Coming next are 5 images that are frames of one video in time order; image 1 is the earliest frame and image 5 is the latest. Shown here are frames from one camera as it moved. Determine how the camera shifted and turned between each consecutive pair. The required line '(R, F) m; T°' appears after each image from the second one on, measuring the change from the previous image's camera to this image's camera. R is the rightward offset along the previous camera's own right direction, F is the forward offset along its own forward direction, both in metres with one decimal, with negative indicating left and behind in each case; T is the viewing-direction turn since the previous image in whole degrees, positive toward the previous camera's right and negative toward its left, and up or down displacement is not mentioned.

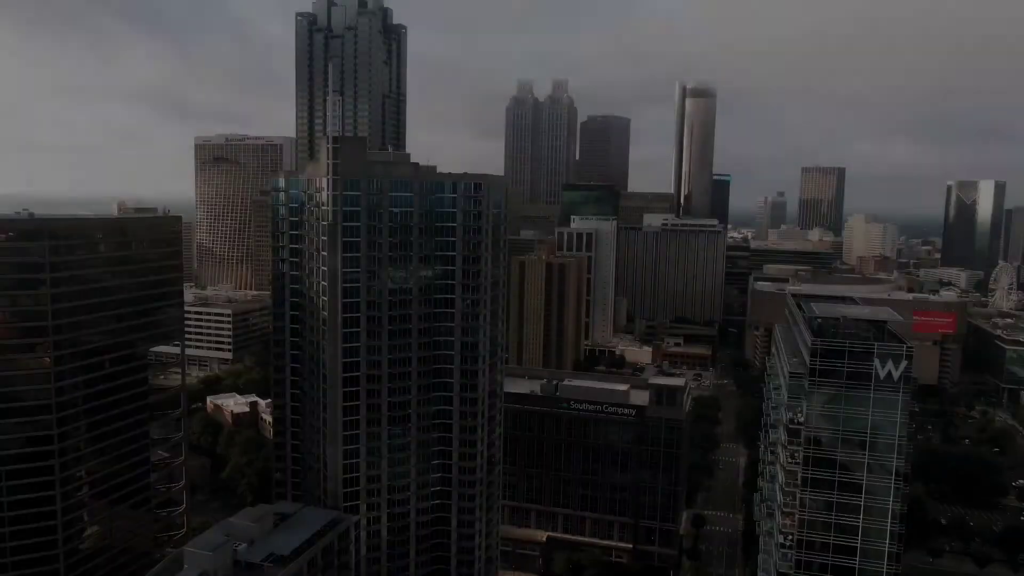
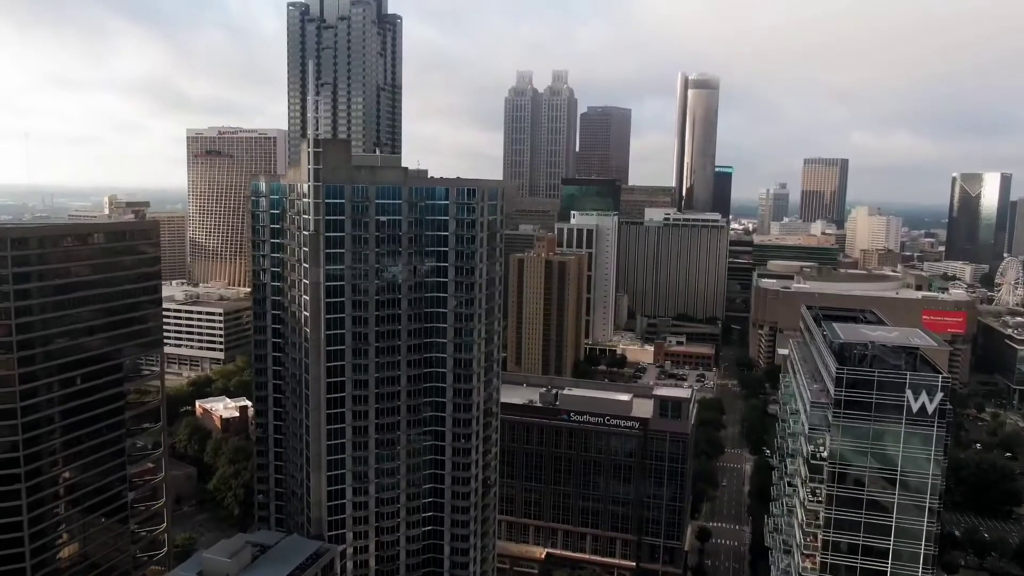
(+0.3, +4.3) m; 0°
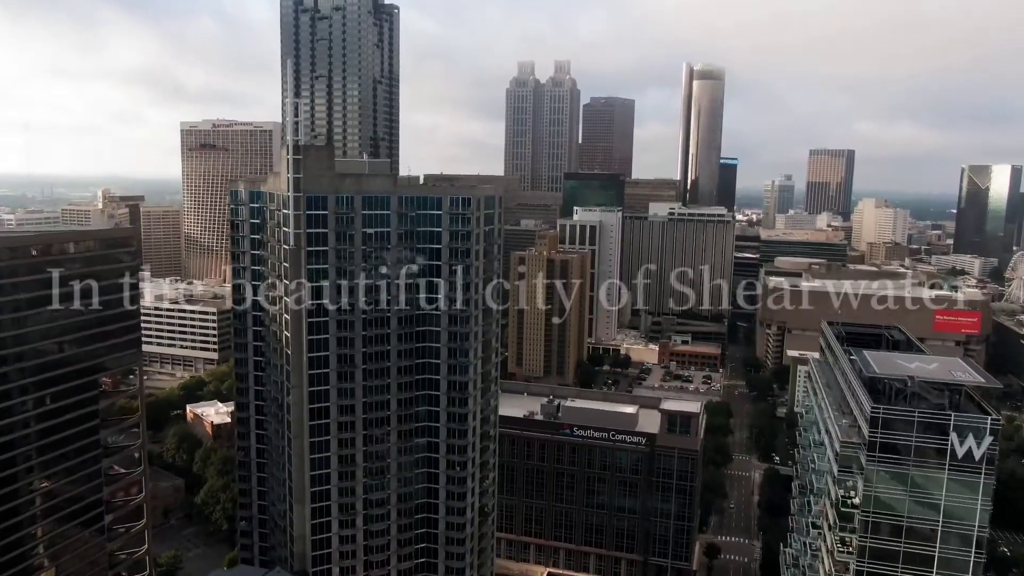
(+0.3, +4.4) m; 0°
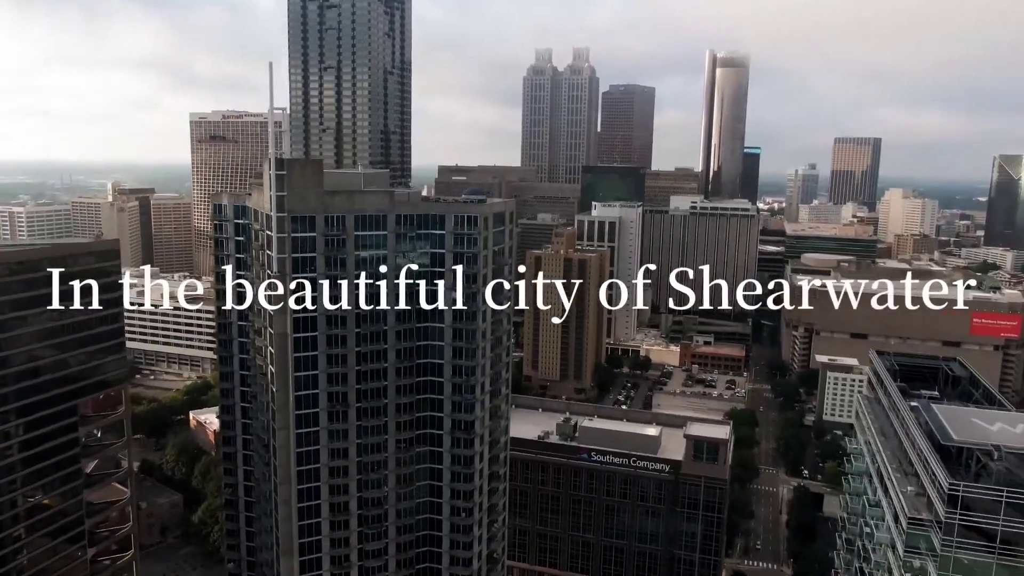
(+0.4, +5.9) m; -1°
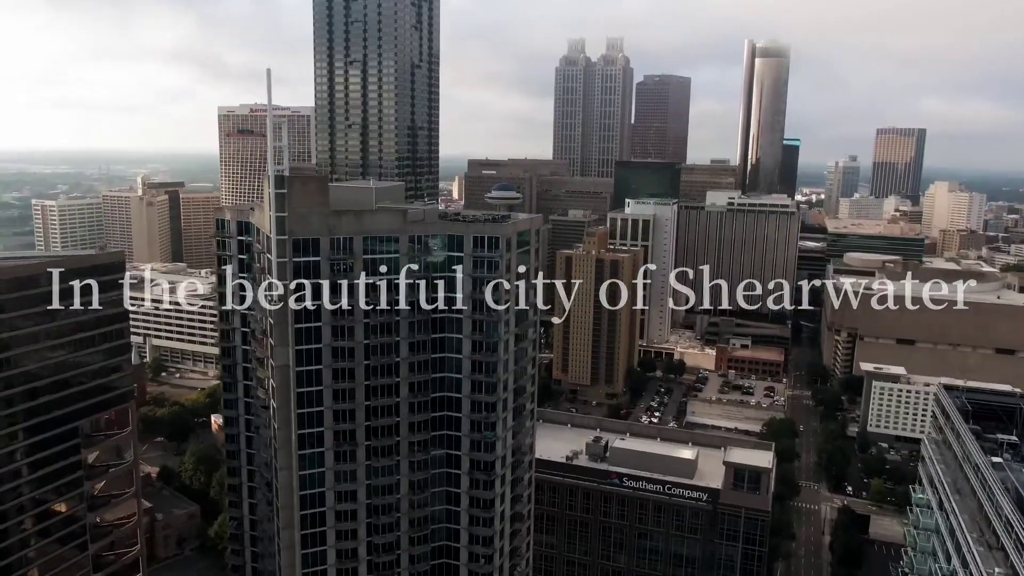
(+0.3, +4.6) m; -2°
